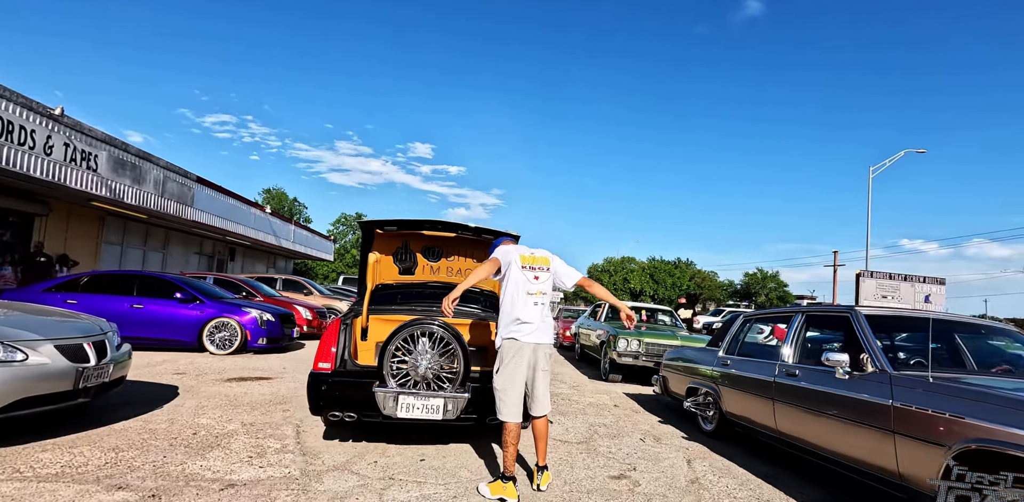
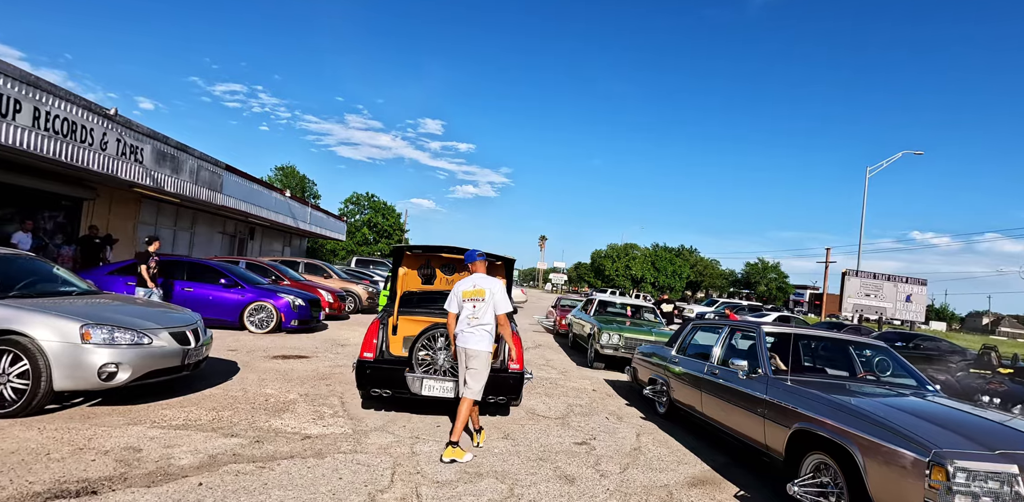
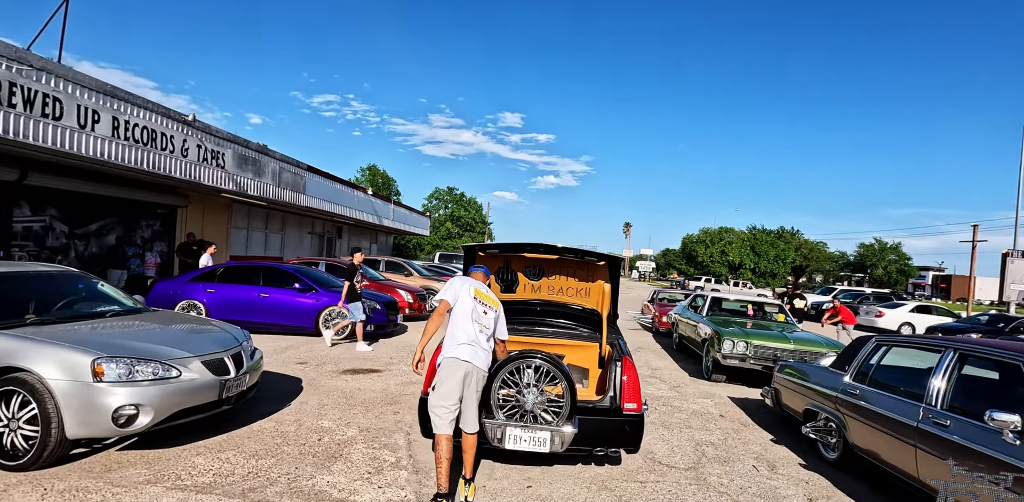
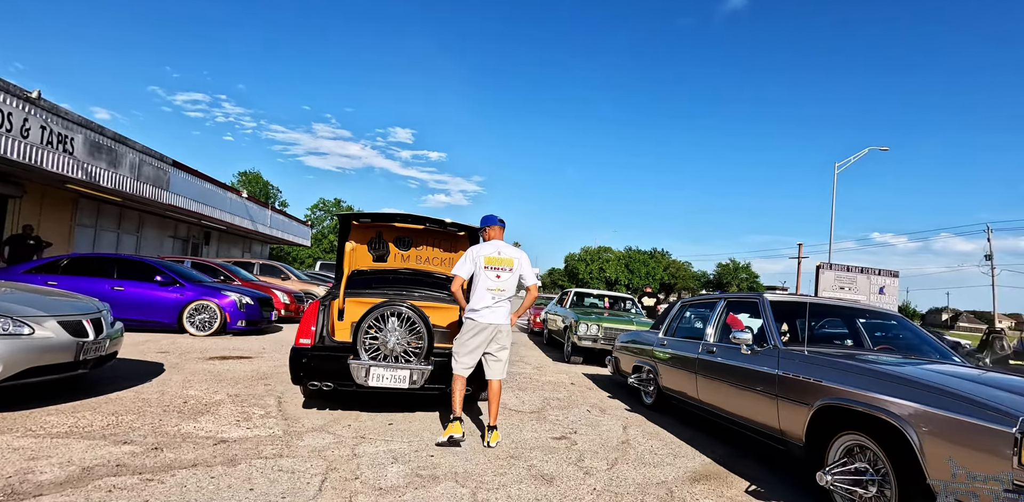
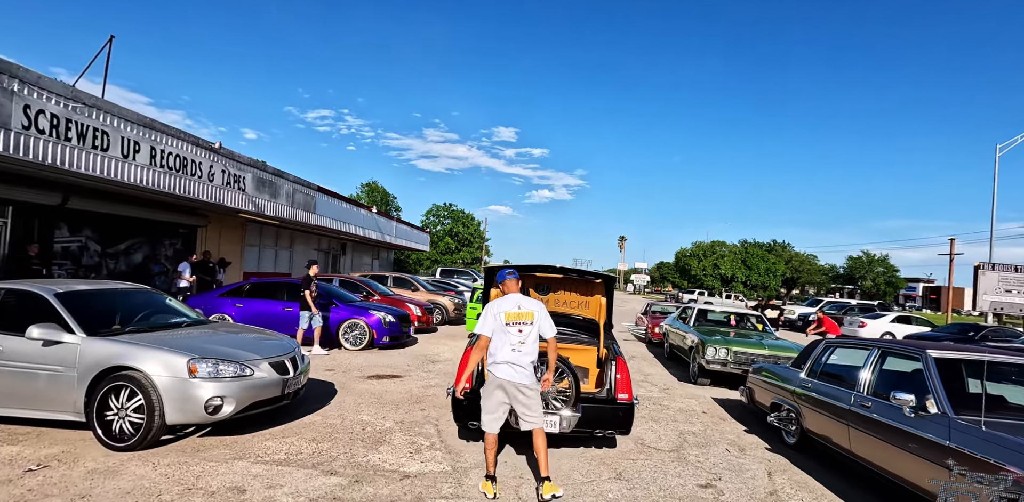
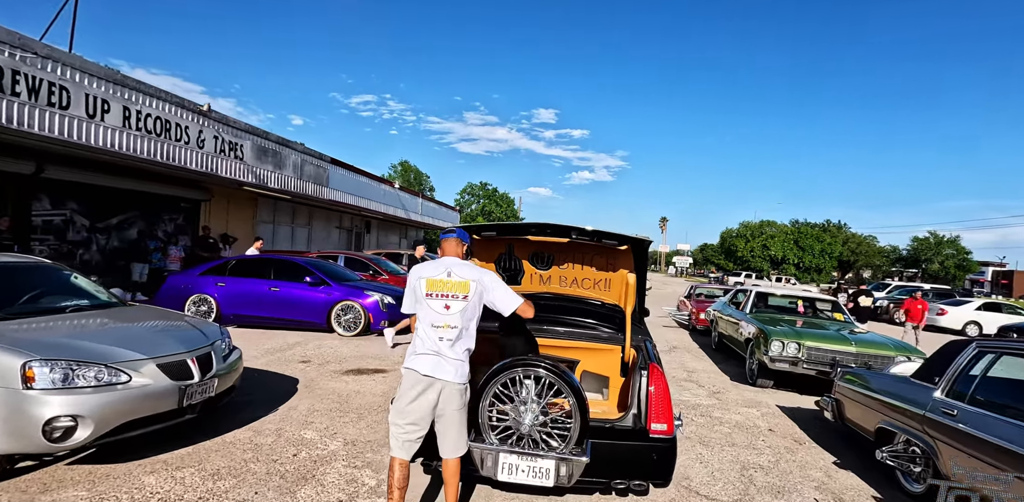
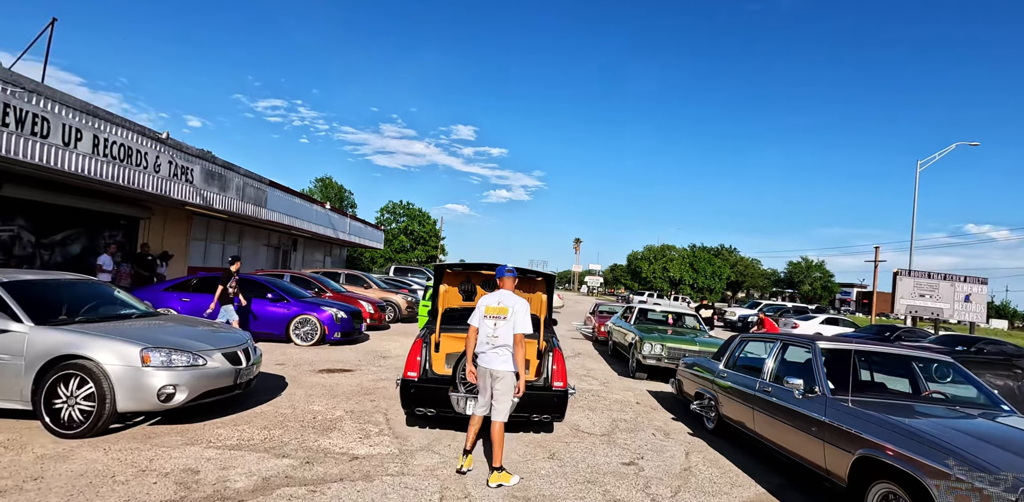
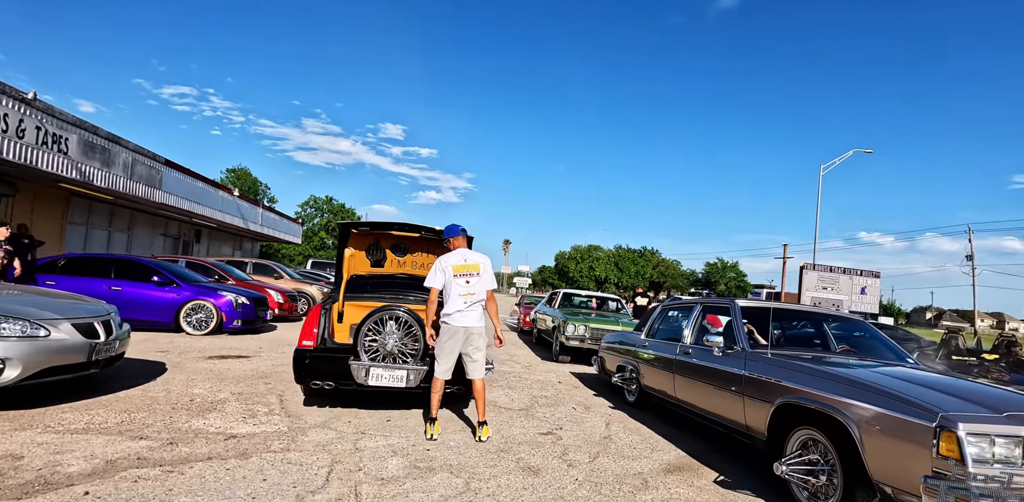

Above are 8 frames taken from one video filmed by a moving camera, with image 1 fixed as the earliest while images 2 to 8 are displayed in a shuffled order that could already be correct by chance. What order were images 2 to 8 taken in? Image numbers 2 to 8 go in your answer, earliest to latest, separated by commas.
4, 8, 2, 7, 5, 3, 6
